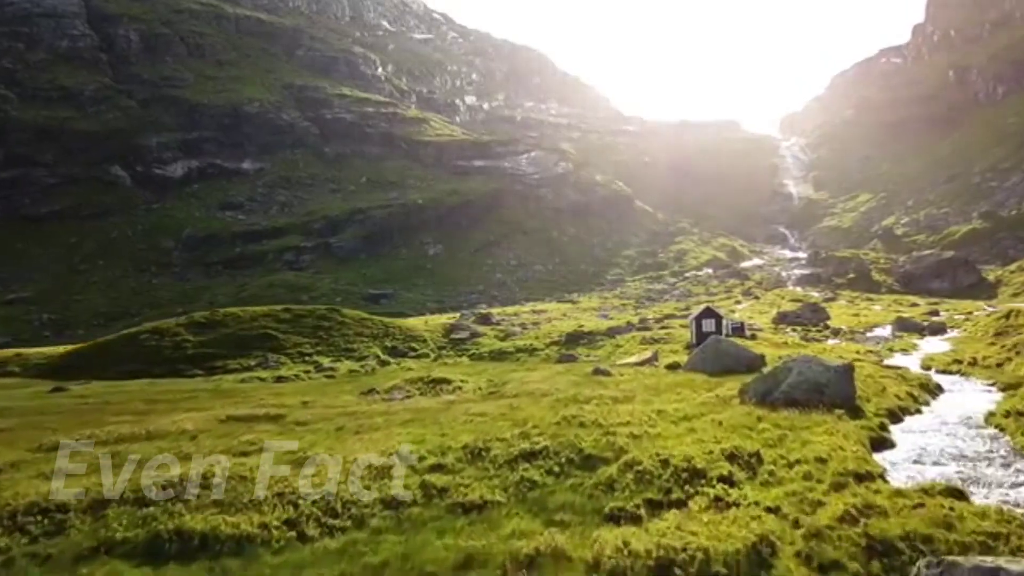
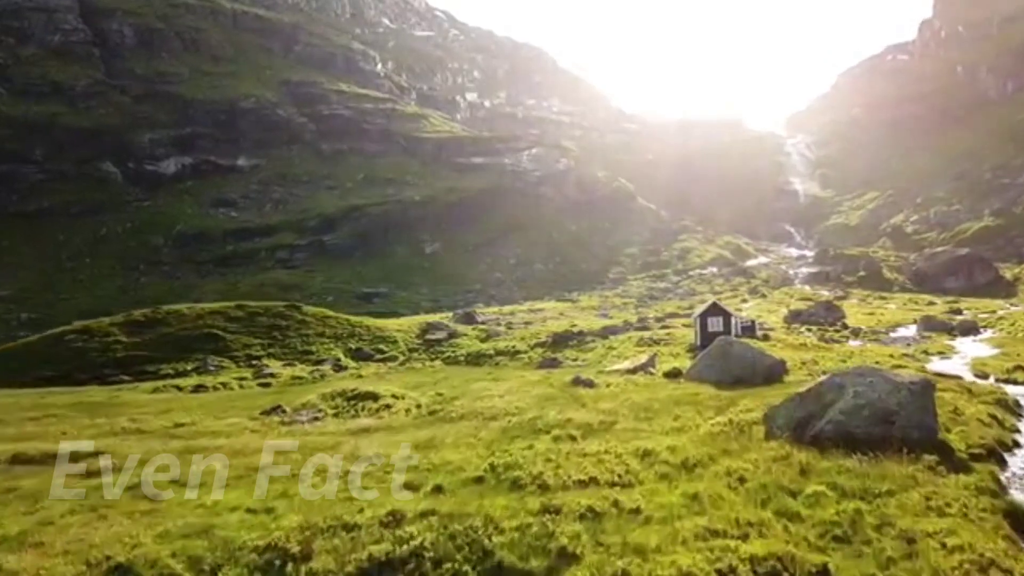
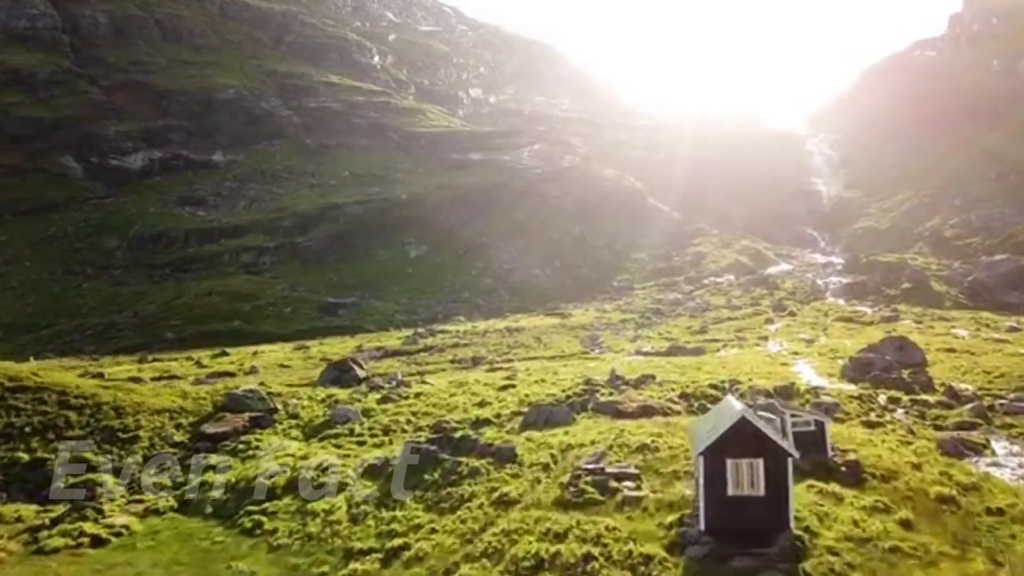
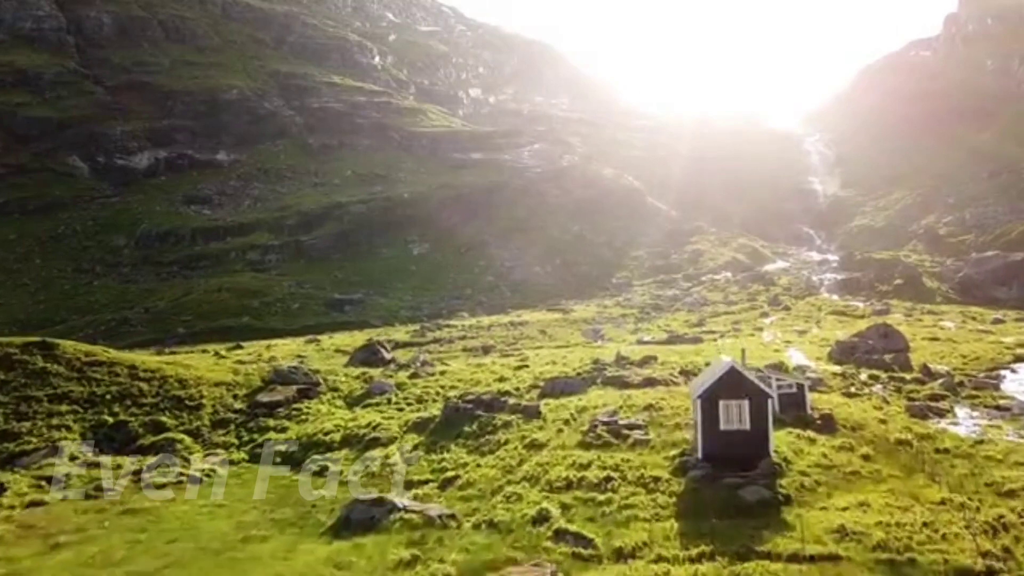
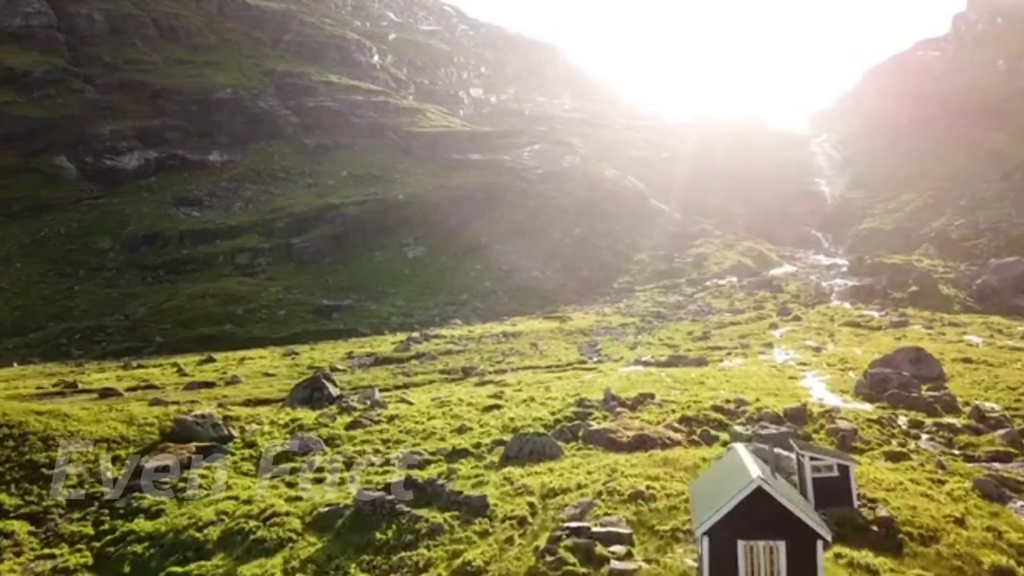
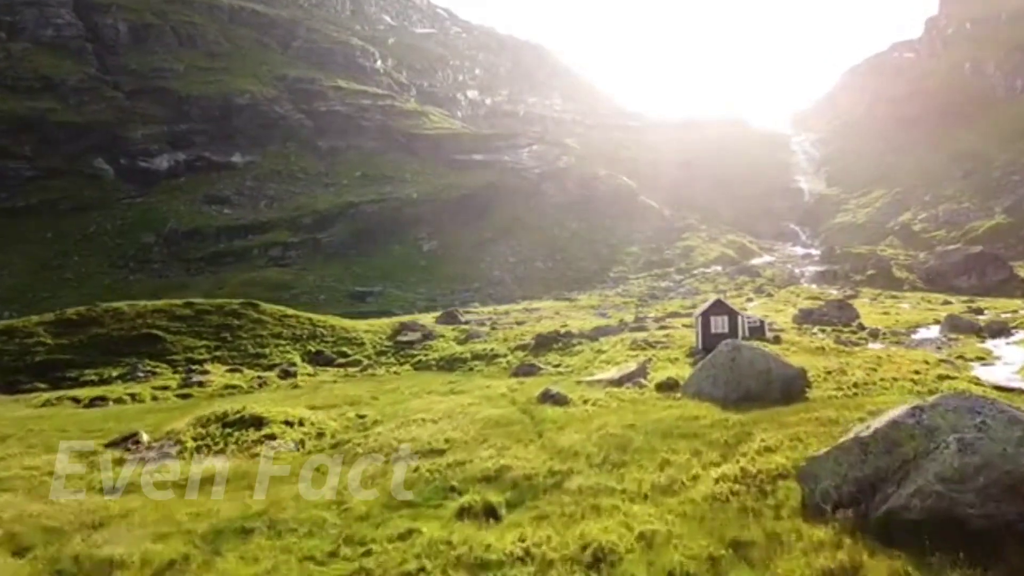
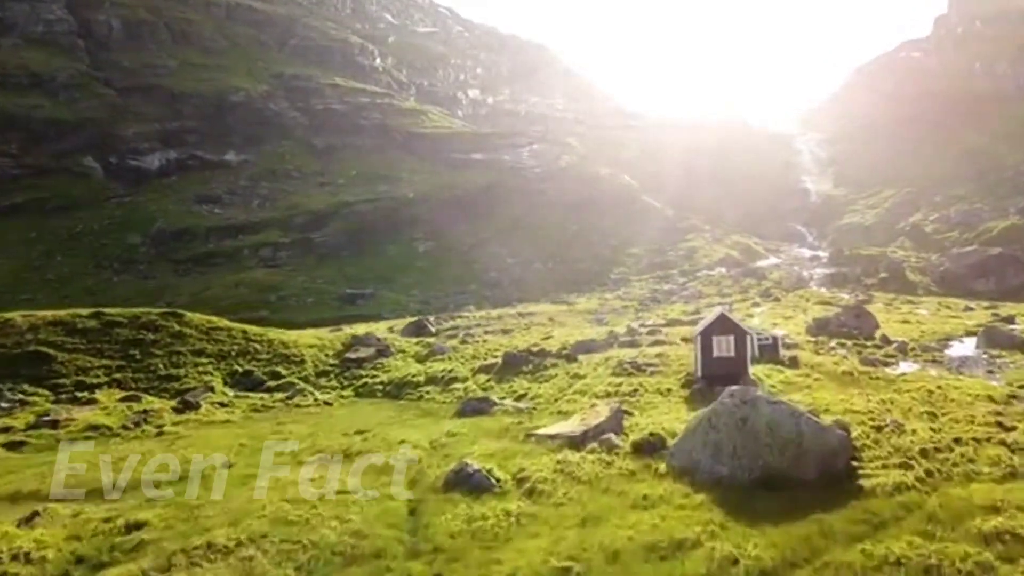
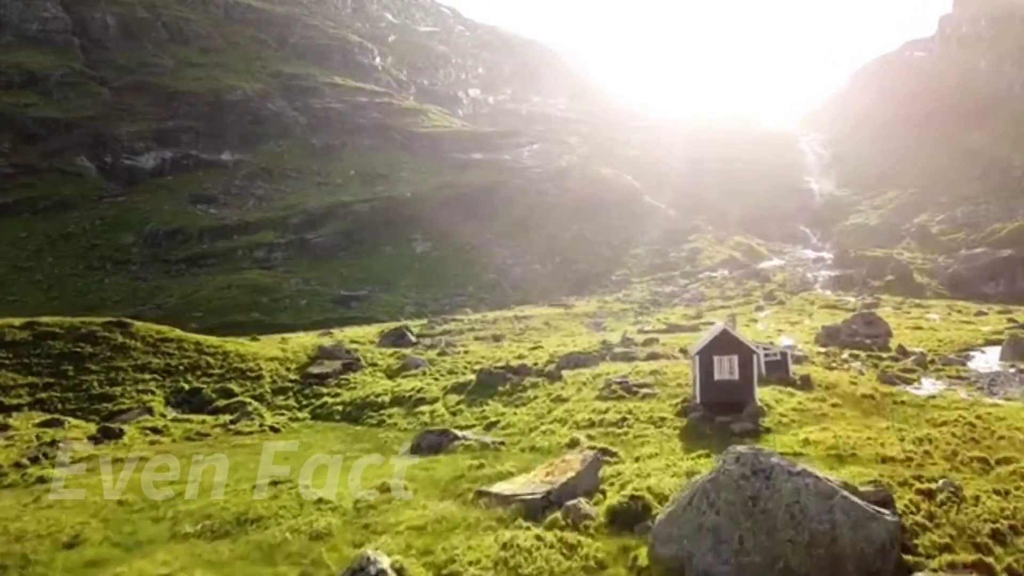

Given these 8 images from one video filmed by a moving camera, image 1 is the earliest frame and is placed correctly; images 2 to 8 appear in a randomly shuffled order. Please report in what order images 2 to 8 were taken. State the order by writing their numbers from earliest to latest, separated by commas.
2, 6, 7, 8, 4, 3, 5
